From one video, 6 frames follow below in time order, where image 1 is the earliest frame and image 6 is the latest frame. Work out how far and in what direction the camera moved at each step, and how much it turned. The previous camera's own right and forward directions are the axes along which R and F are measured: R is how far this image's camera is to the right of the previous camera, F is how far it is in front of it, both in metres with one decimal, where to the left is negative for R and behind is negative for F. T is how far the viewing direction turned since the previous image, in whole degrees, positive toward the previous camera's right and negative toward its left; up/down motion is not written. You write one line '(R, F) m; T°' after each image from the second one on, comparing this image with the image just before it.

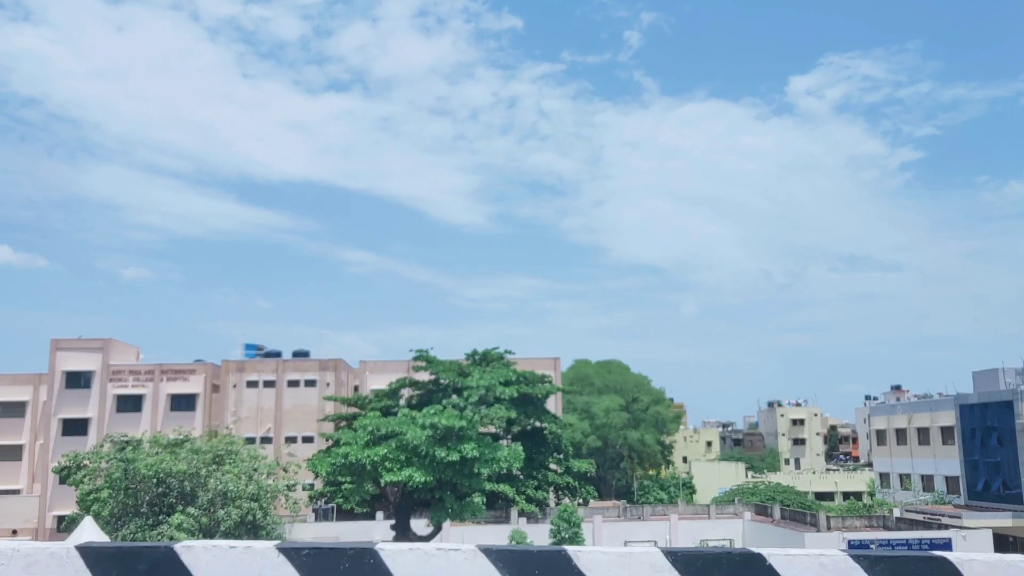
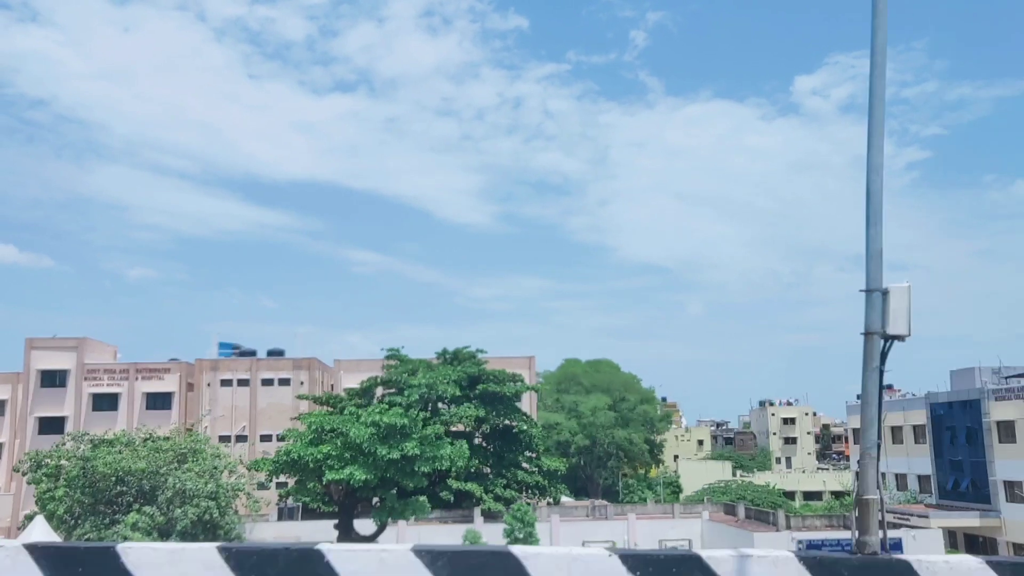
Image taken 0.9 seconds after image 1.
(+1.4, +0.1) m; 0°
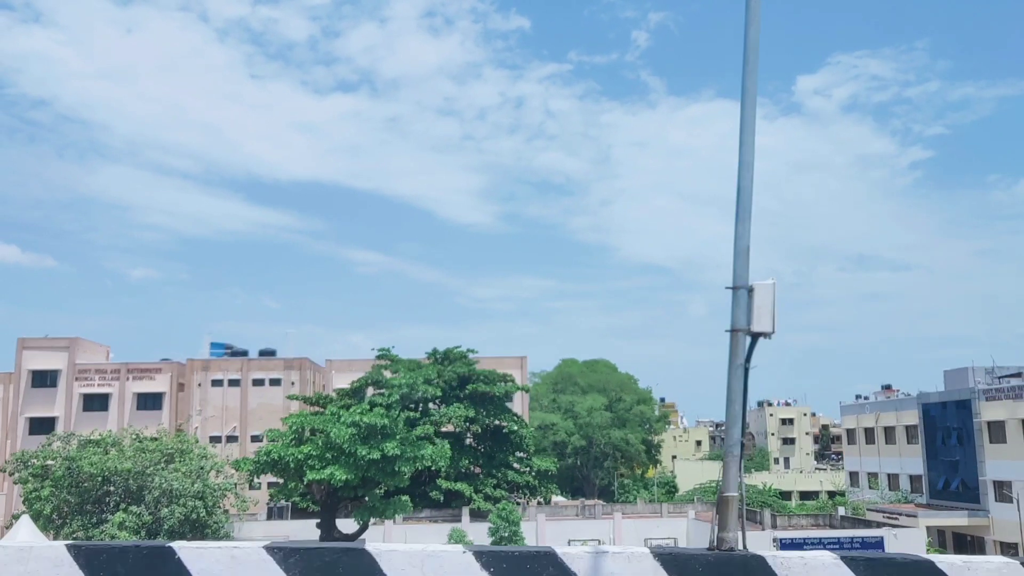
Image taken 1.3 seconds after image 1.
(+0.5, 0.0) m; 0°
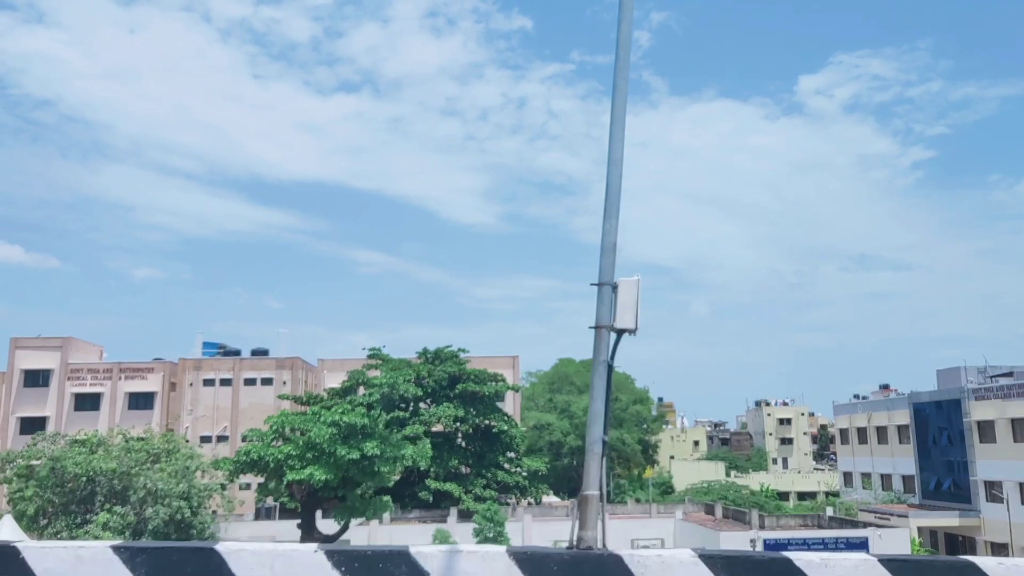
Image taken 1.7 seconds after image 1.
(+0.5, +0.1) m; 0°
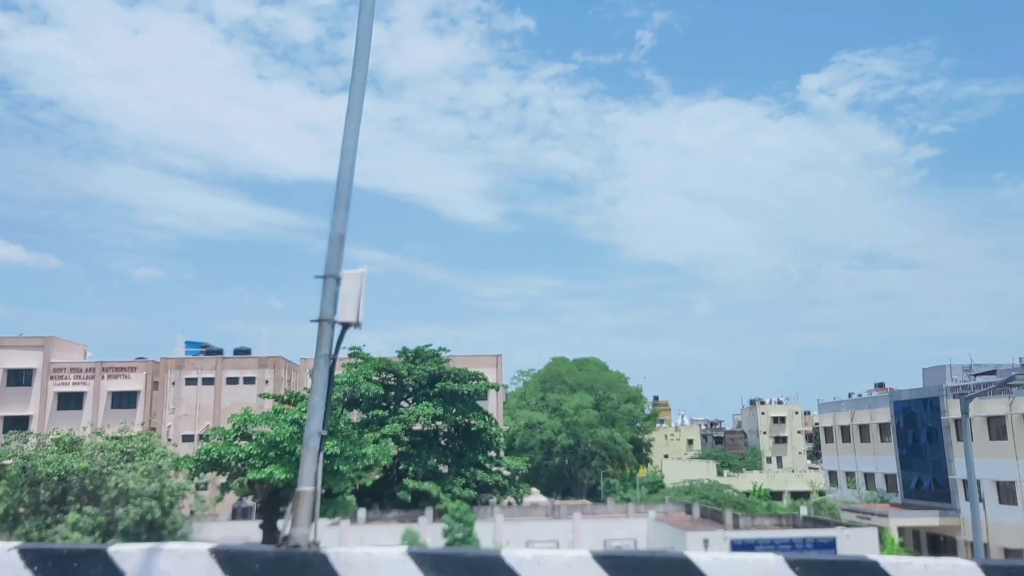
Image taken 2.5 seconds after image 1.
(+0.9, +0.1) m; 0°
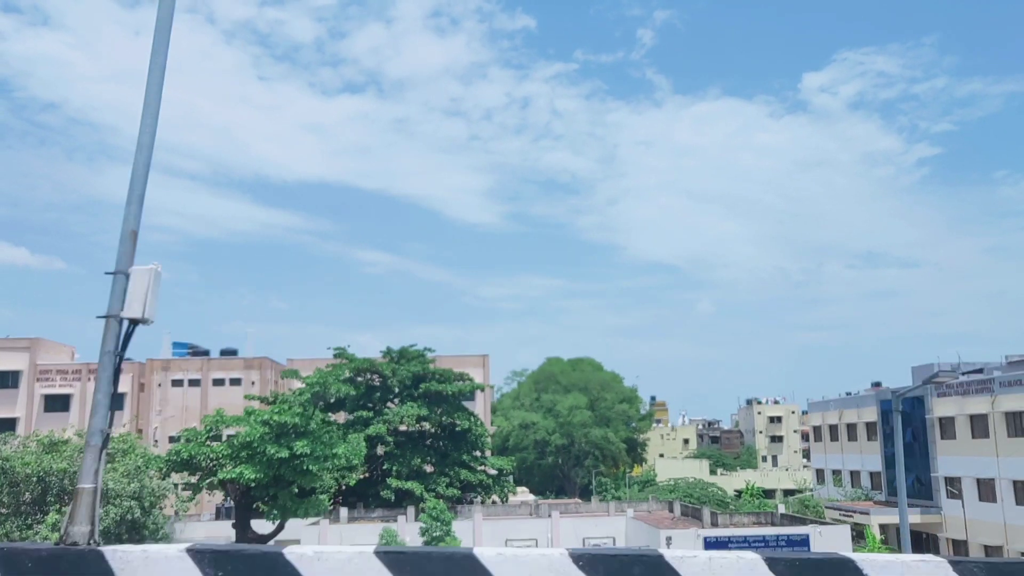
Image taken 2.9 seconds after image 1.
(+0.7, -0.1) m; 0°
